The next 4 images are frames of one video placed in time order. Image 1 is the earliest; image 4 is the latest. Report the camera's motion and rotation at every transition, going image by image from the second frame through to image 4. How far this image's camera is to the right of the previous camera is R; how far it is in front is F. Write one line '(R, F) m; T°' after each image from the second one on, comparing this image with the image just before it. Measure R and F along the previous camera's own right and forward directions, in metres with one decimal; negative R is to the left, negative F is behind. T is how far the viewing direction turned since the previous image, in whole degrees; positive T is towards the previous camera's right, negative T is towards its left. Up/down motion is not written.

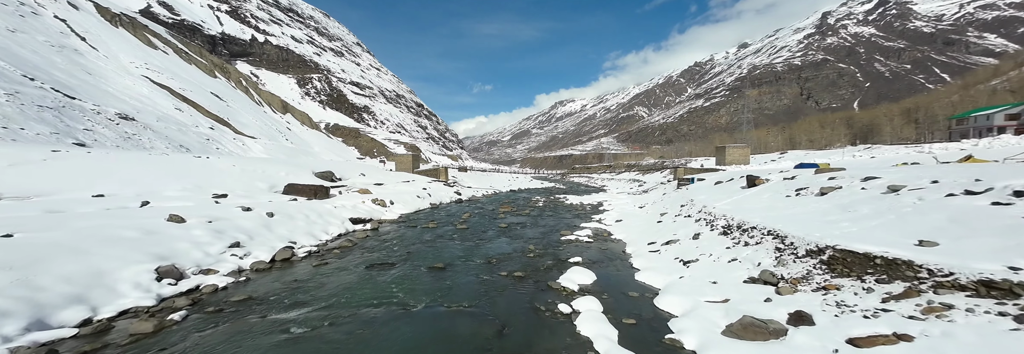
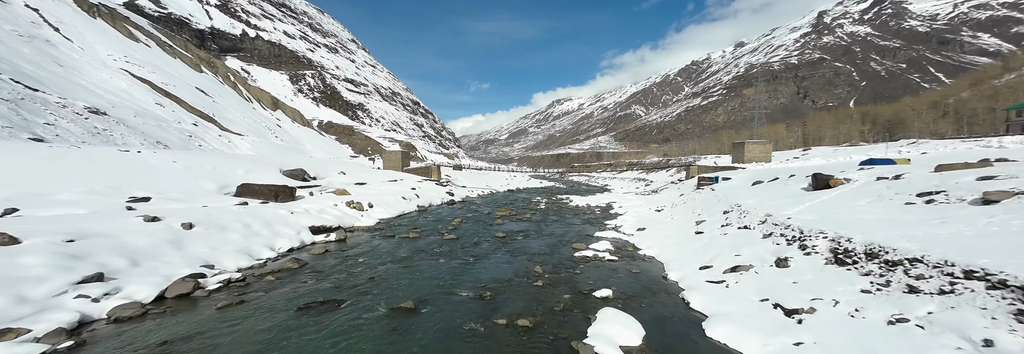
(-0.1, +2.3) m; 0°
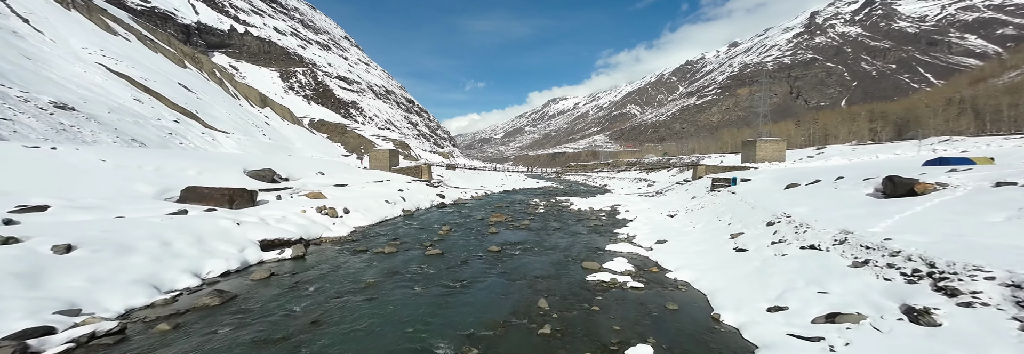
(0.0, +1.8) m; +1°
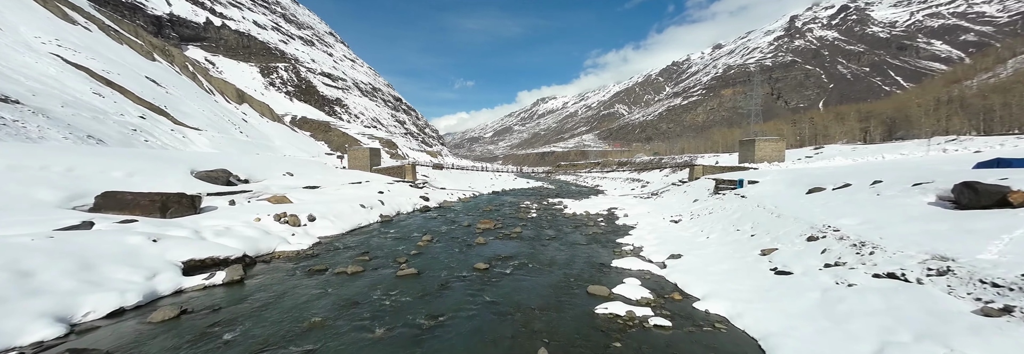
(0.0, +1.5) m; +2°
